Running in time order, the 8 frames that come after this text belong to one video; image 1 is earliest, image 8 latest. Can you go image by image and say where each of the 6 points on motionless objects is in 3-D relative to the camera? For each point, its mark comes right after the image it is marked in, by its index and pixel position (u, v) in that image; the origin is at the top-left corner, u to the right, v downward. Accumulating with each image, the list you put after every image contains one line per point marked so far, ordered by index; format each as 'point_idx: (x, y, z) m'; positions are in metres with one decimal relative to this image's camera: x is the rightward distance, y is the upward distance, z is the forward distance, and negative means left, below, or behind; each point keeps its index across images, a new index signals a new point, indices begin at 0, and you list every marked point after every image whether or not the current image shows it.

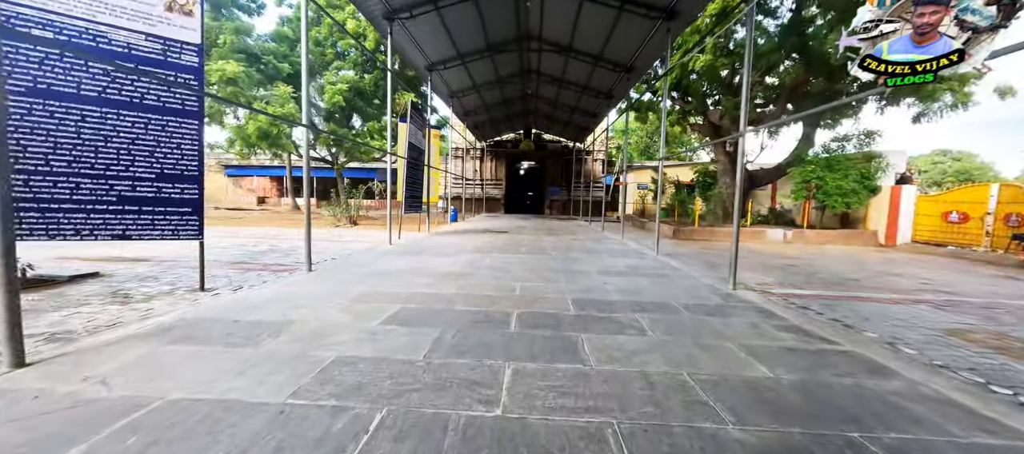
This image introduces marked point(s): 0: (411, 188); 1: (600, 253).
0: (-2.1, +0.8, +6.8) m
1: (+1.4, -0.4, +5.3) m
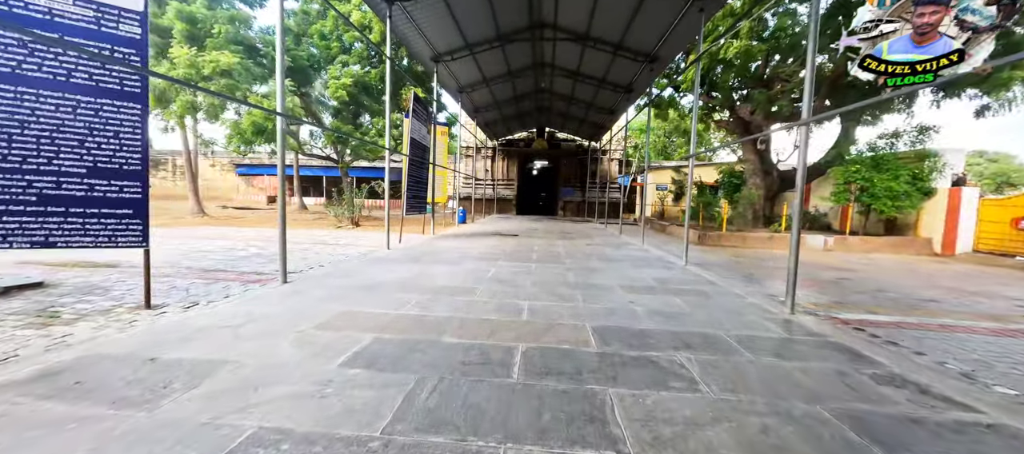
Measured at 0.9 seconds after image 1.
0: (-1.9, +0.7, +6.4) m
1: (+1.6, -0.5, +4.7) m
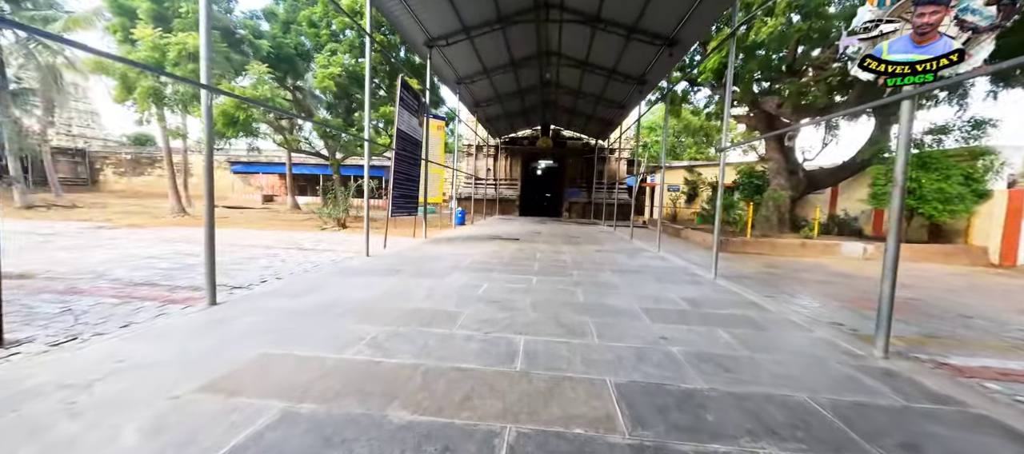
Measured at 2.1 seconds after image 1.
0: (-1.9, +0.7, +5.7) m
1: (+1.5, -0.6, +4.0) m
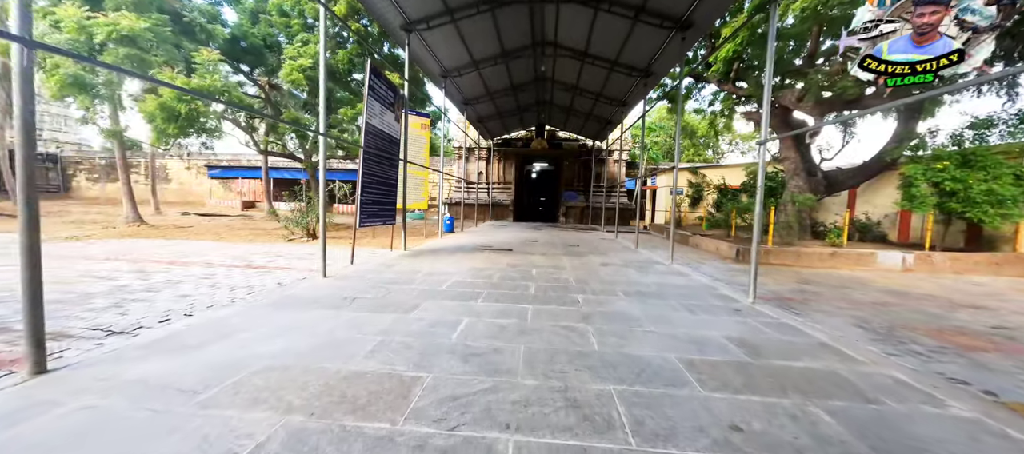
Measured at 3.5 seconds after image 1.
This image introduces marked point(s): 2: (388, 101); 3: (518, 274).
0: (-2.1, +0.5, +4.9) m
1: (+1.4, -0.7, +3.2) m
2: (-1.9, +2.0, +5.0) m
3: (+0.1, -0.6, +4.1) m
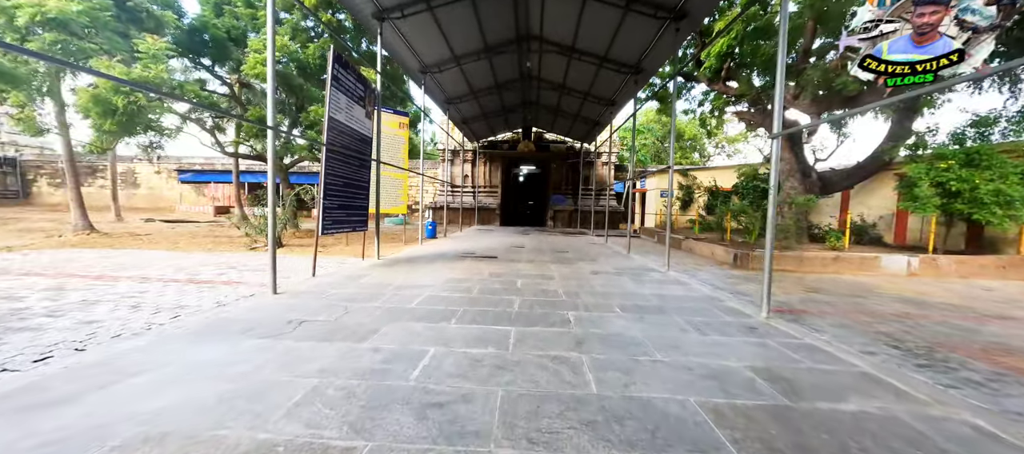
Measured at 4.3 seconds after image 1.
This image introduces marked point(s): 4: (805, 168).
0: (-2.3, +0.4, +4.3) m
1: (+1.3, -0.8, +2.8) m
2: (-2.2, +1.9, +4.6) m
3: (-0.1, -0.7, +3.7) m
4: (+6.7, +1.3, +7.4) m
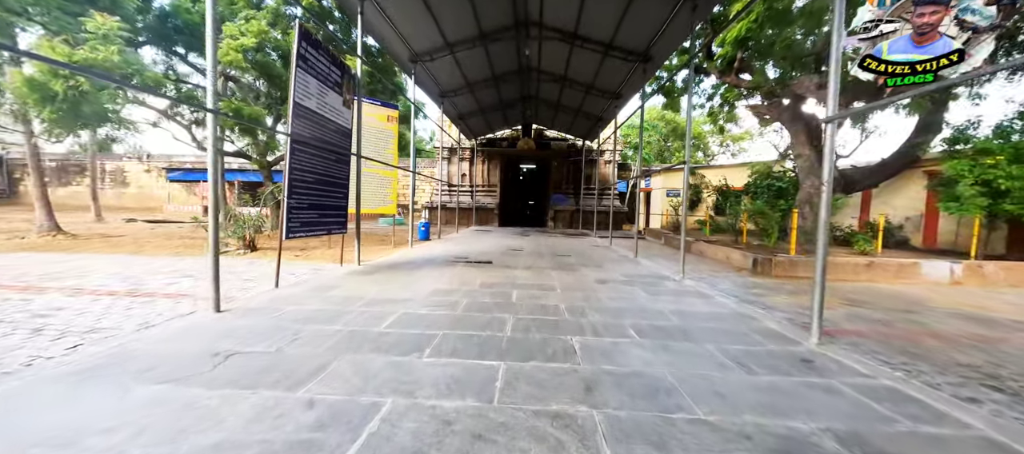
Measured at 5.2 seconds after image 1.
0: (-2.3, +0.4, +3.8) m
1: (+1.2, -0.8, +2.2) m
2: (-2.2, +1.8, +4.0) m
3: (-0.2, -0.7, +3.1) m
4: (+6.6, +1.3, +6.9) m
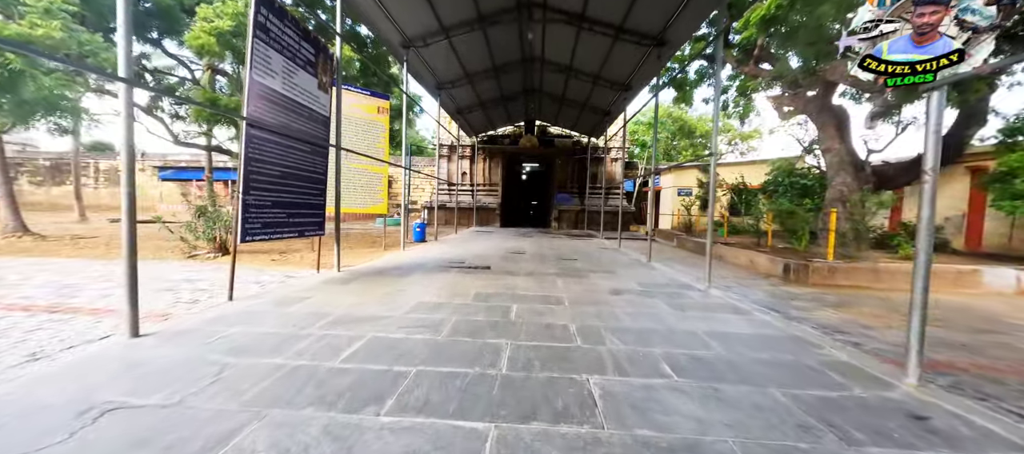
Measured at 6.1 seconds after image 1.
0: (-2.3, +0.4, +3.3) m
1: (+1.2, -0.8, +1.6) m
2: (-2.2, +1.8, +3.5) m
3: (-0.2, -0.7, +2.5) m
4: (+6.7, +1.3, +6.3) m
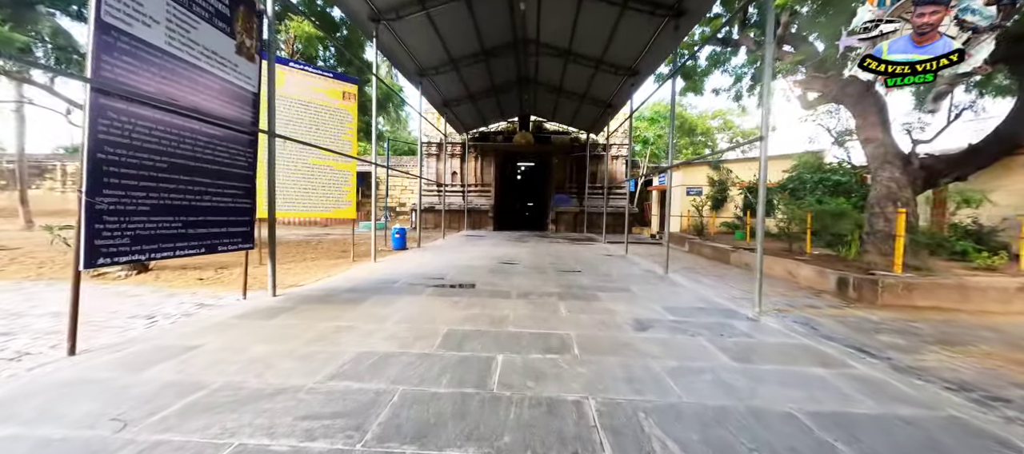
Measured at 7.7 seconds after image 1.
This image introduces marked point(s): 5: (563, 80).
0: (-2.5, +0.3, +2.3) m
1: (+1.1, -0.9, +0.7) m
2: (-2.4, +1.7, +2.5) m
3: (-0.3, -0.8, +1.6) m
4: (+6.5, +1.2, +5.4) m
5: (+1.3, +3.7, +8.1) m
